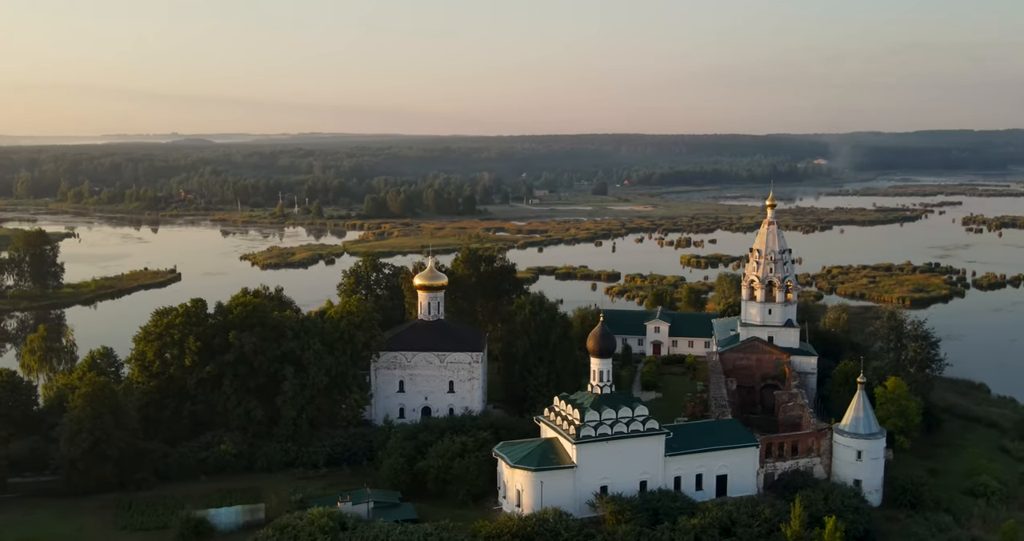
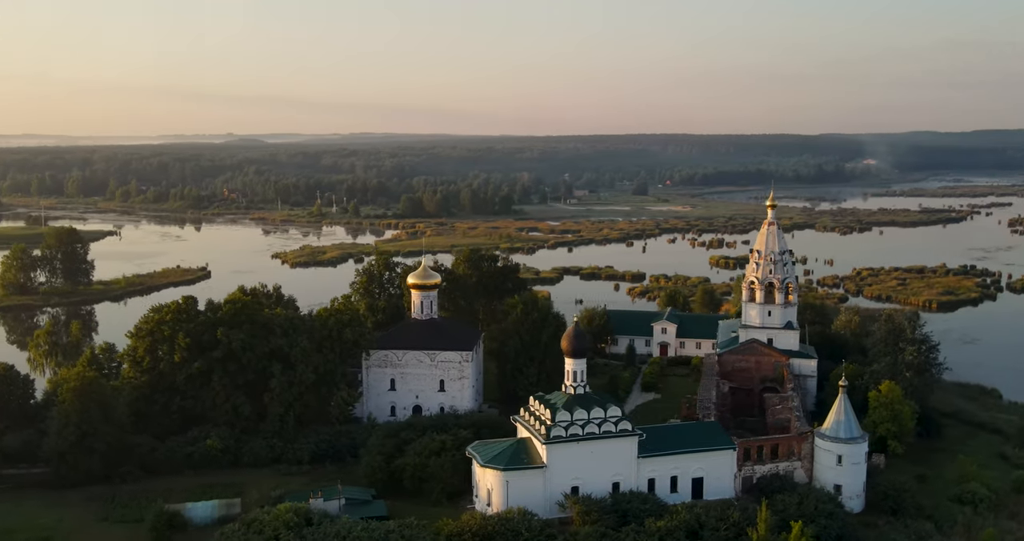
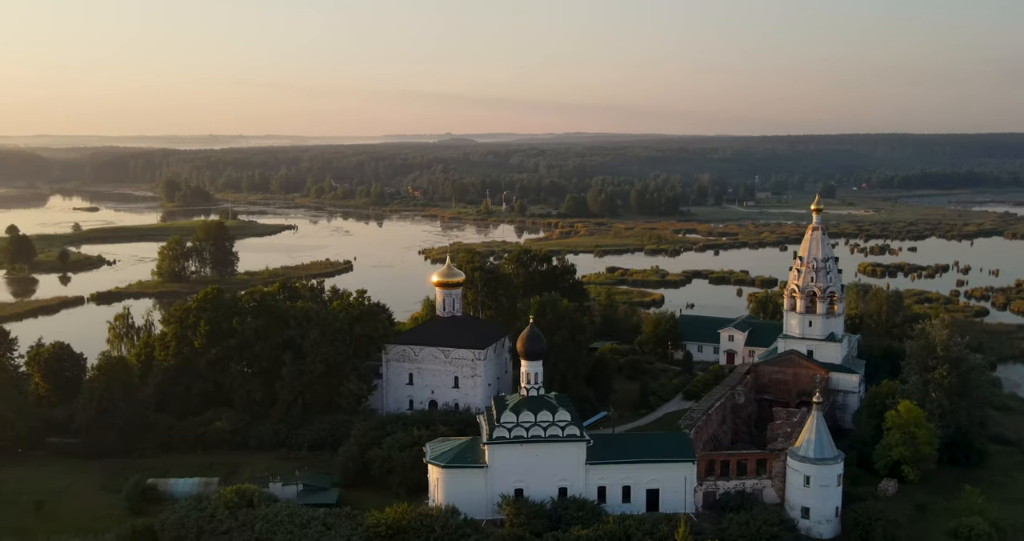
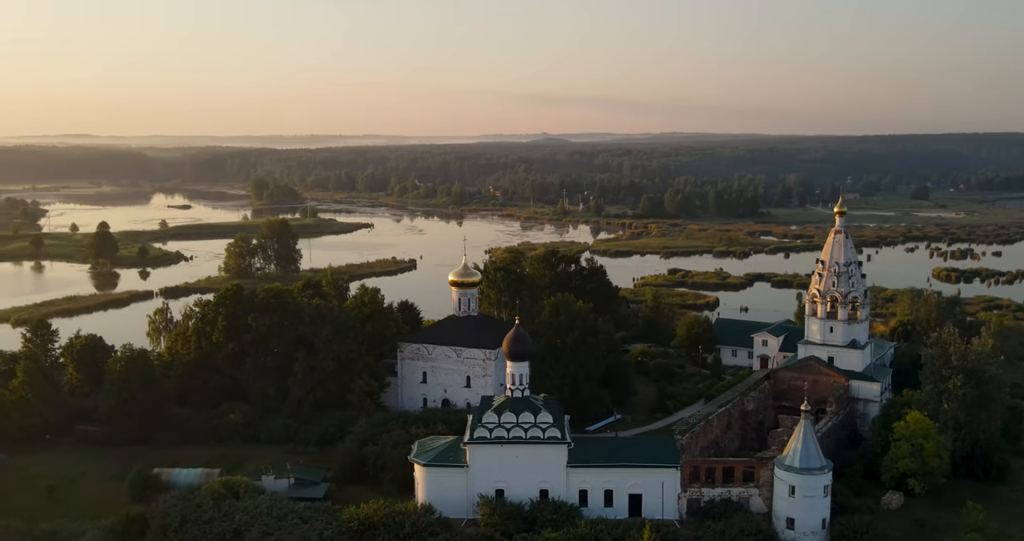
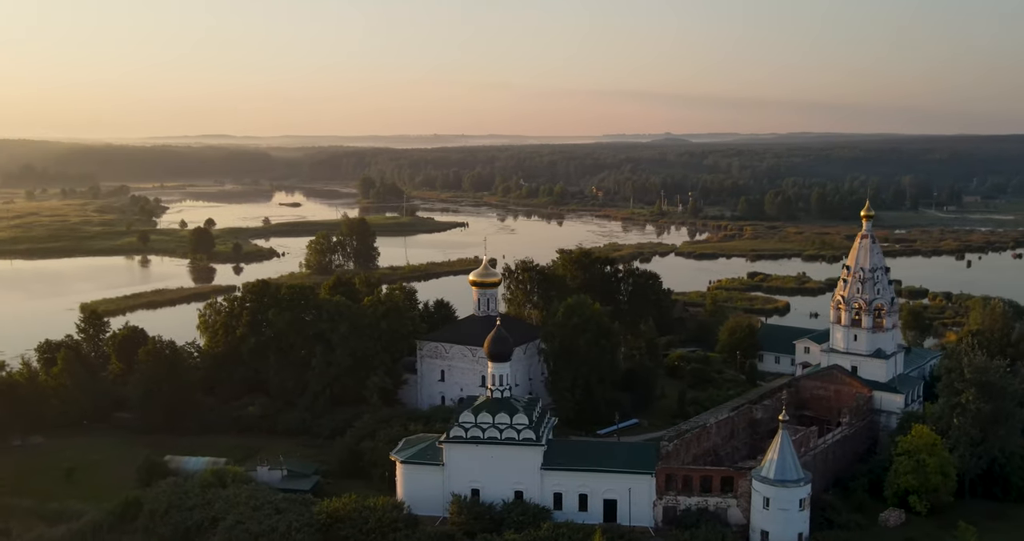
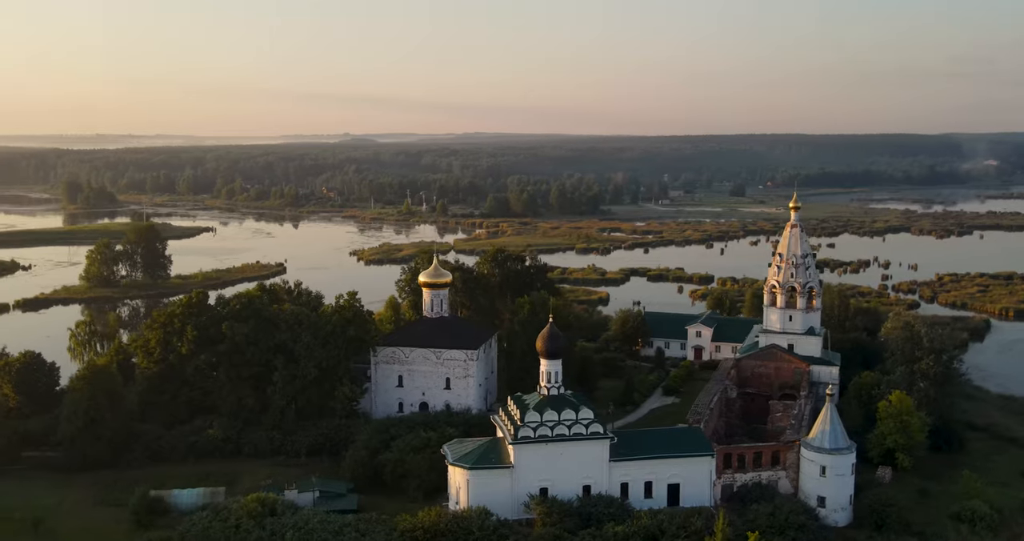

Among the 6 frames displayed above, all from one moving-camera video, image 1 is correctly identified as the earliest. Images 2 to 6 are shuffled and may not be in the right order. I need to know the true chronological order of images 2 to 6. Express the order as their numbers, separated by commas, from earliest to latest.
2, 6, 3, 4, 5
